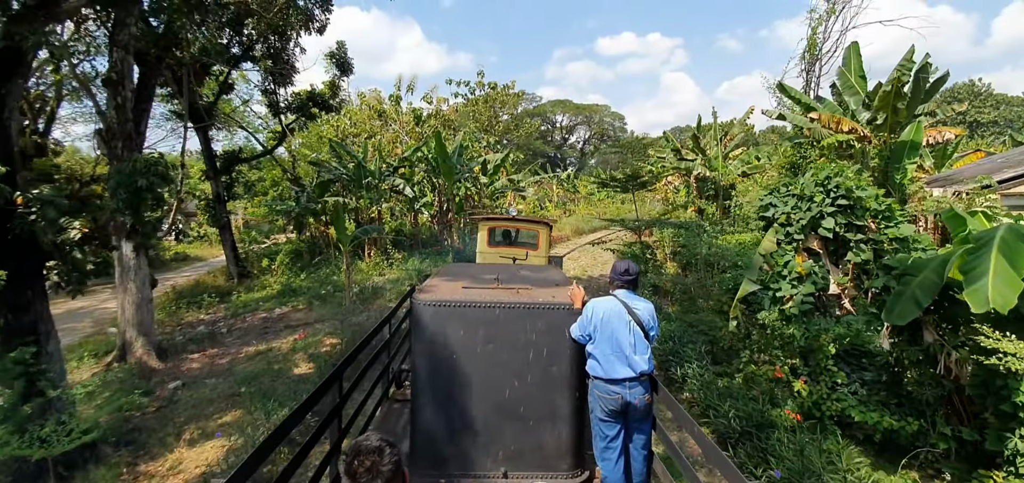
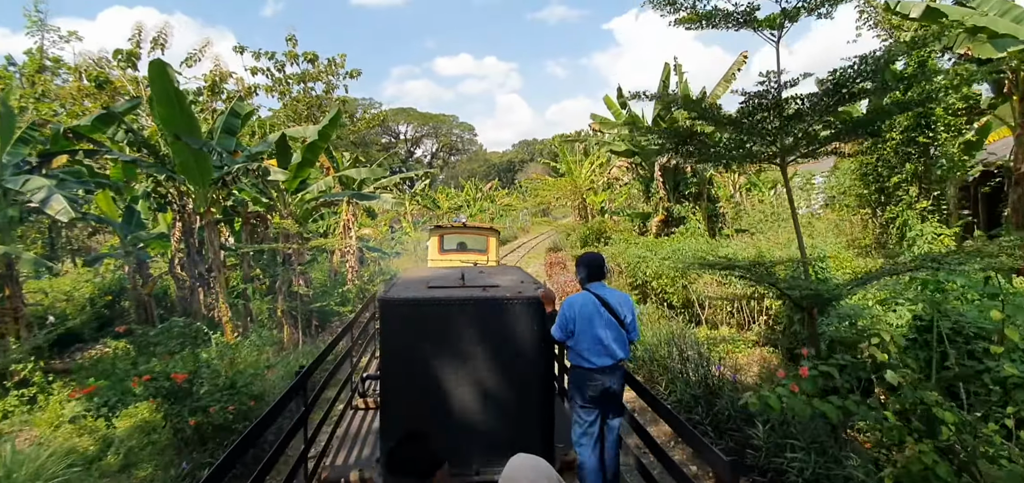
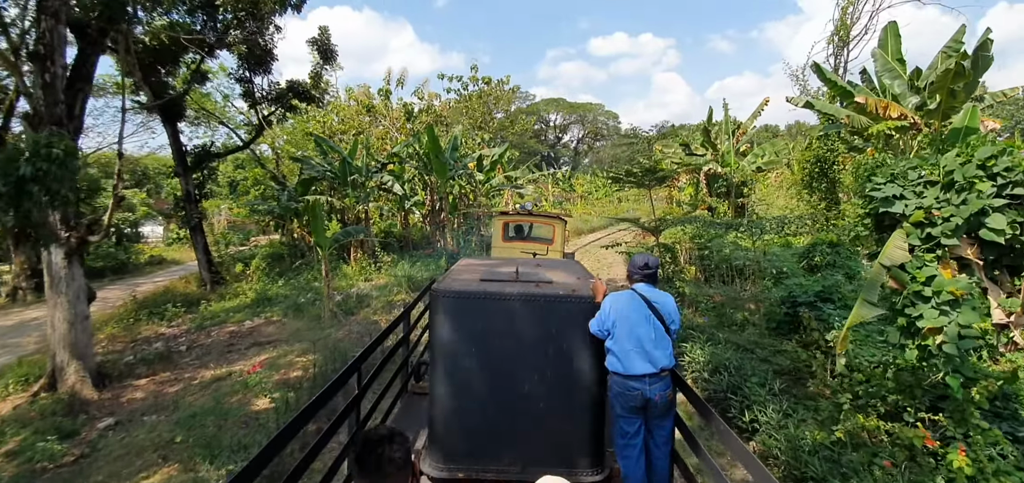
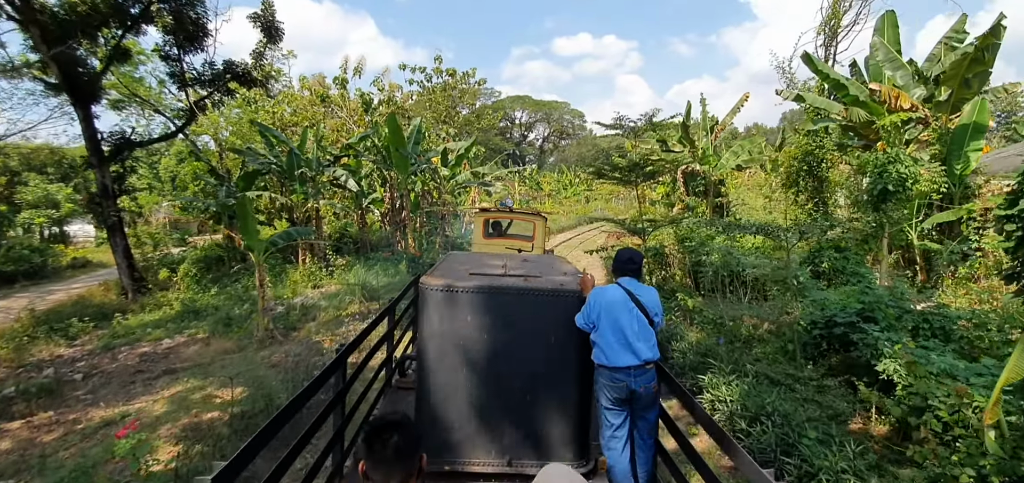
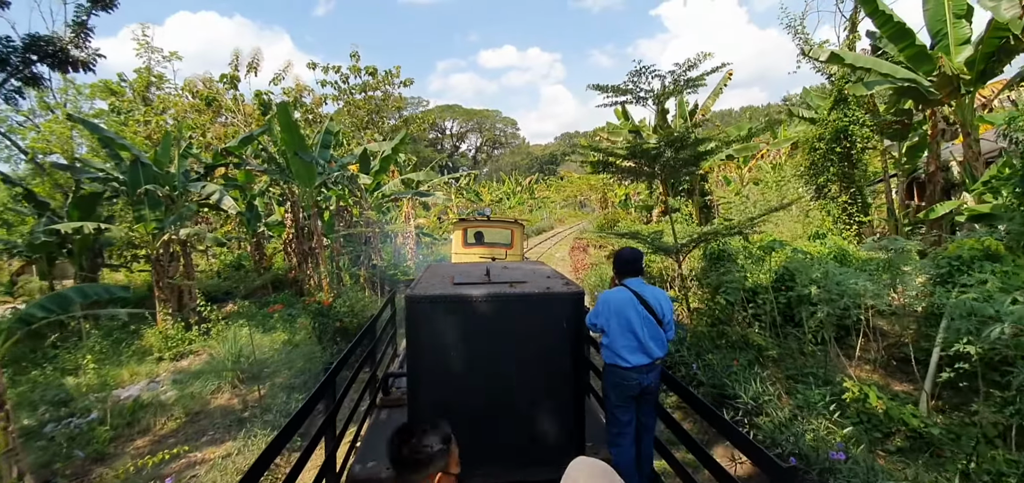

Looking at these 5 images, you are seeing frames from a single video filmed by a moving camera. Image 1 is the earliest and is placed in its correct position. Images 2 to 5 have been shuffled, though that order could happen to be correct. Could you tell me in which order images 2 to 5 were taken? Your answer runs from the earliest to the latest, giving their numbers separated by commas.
3, 4, 5, 2
